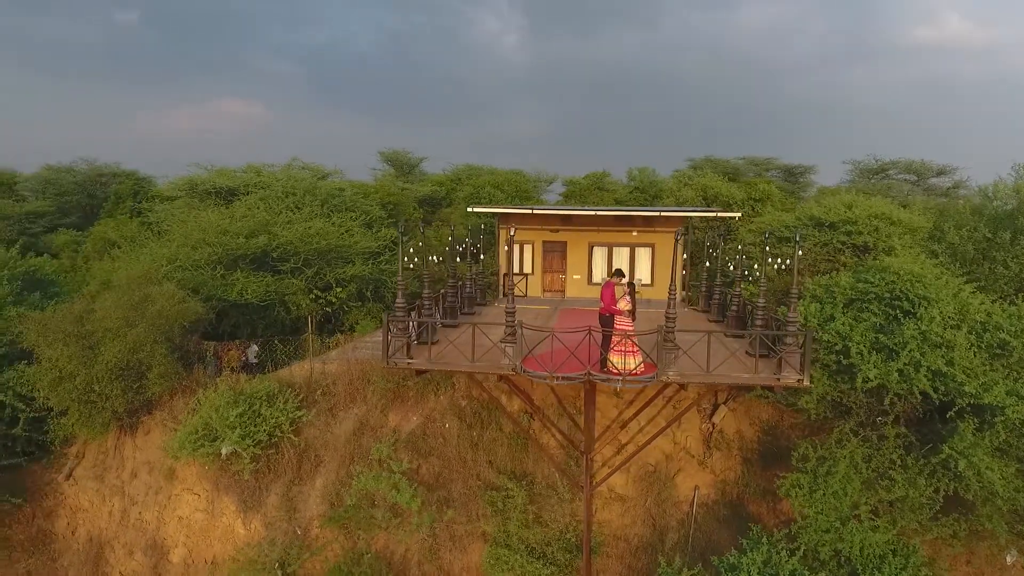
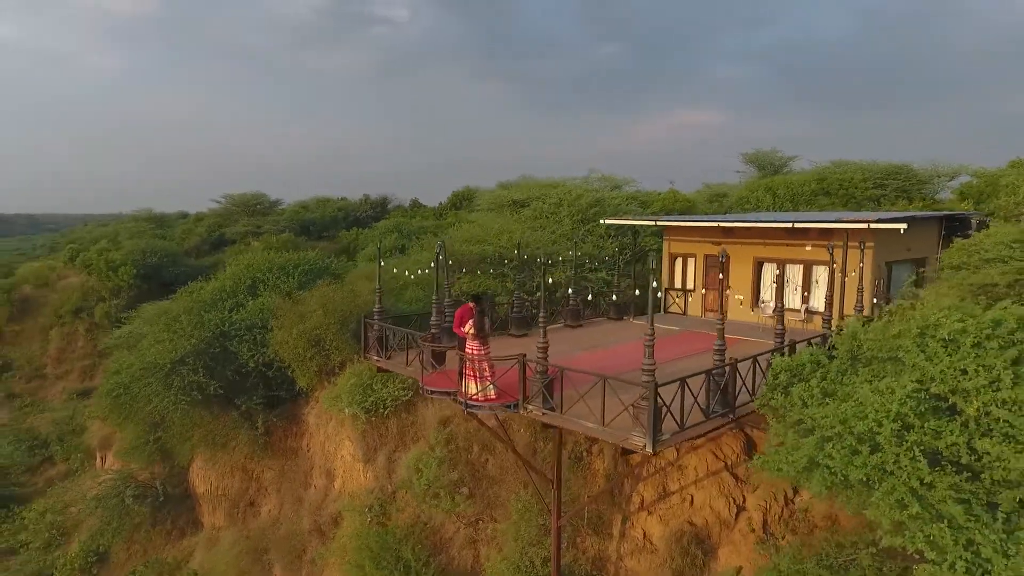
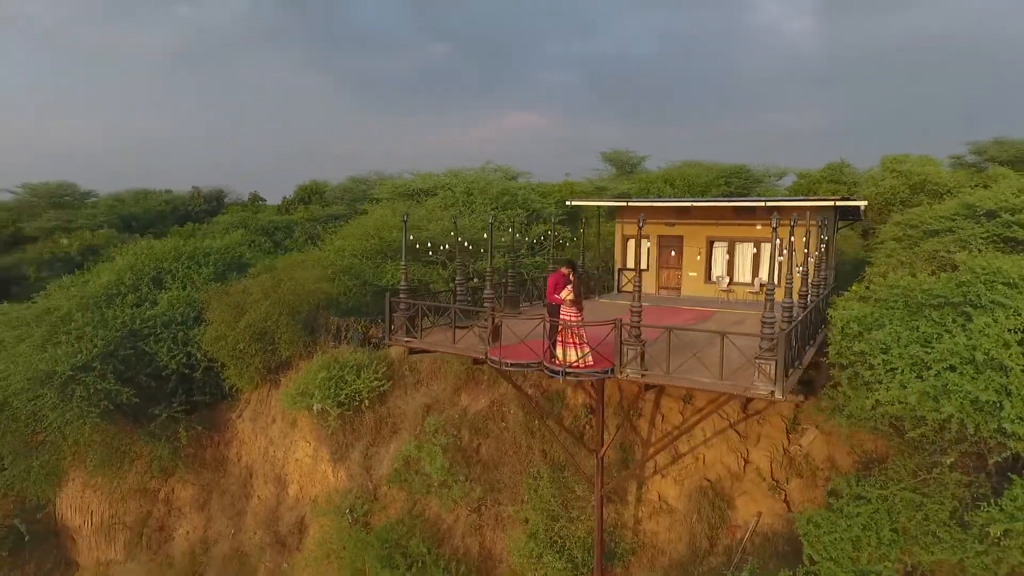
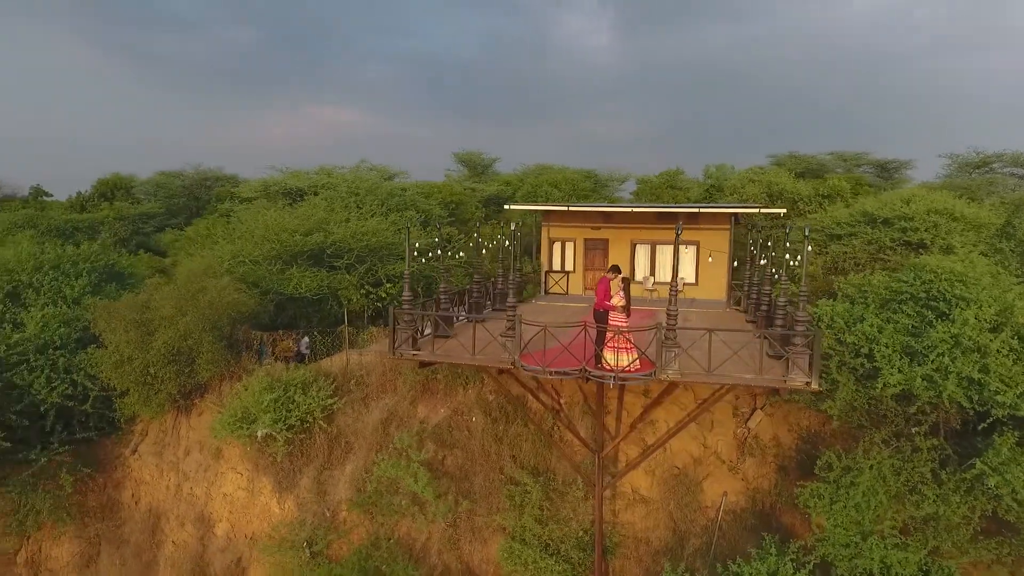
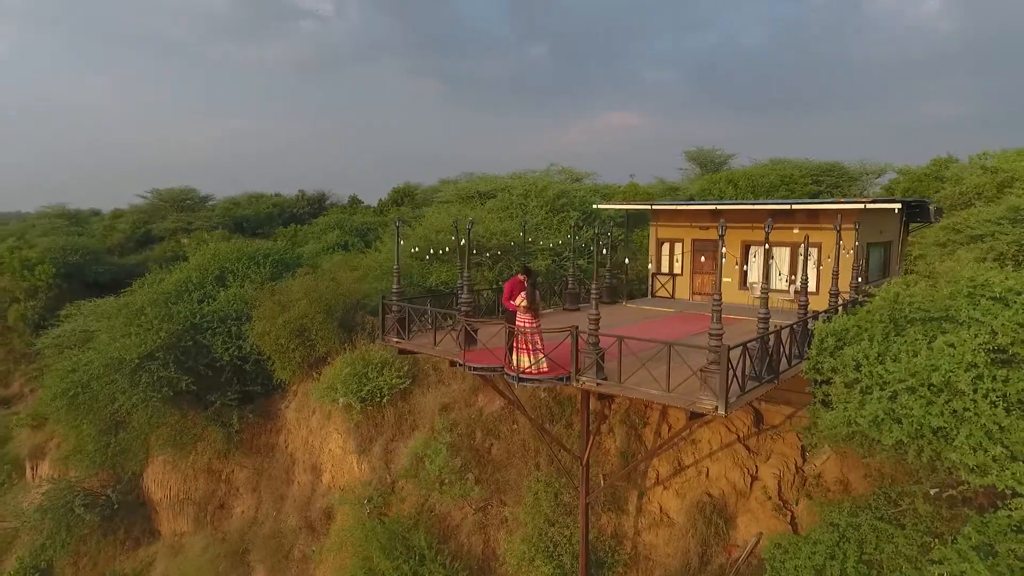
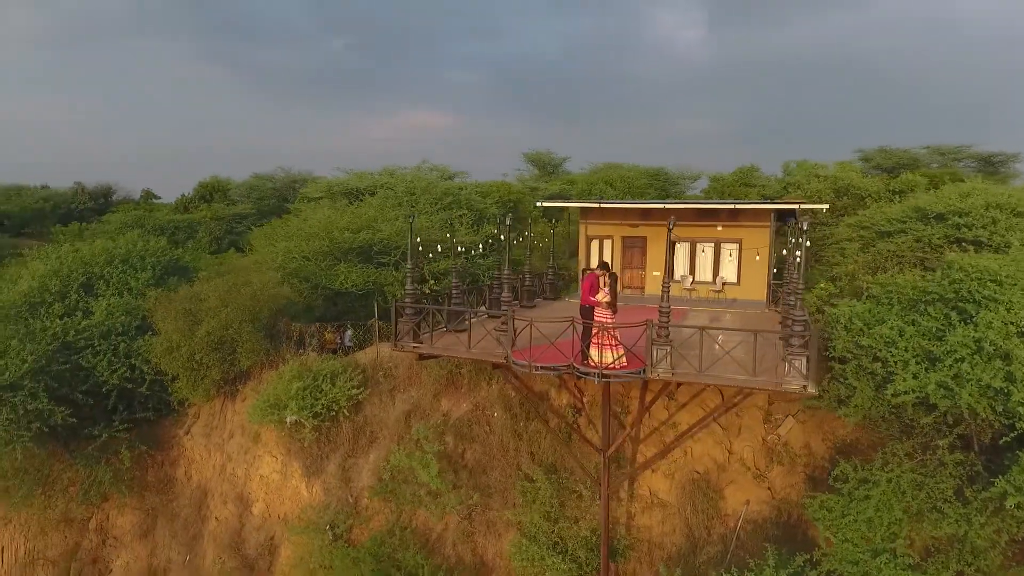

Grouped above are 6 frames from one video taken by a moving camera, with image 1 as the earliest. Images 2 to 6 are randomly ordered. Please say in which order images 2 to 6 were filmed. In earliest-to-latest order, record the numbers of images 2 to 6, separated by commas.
4, 6, 3, 5, 2
